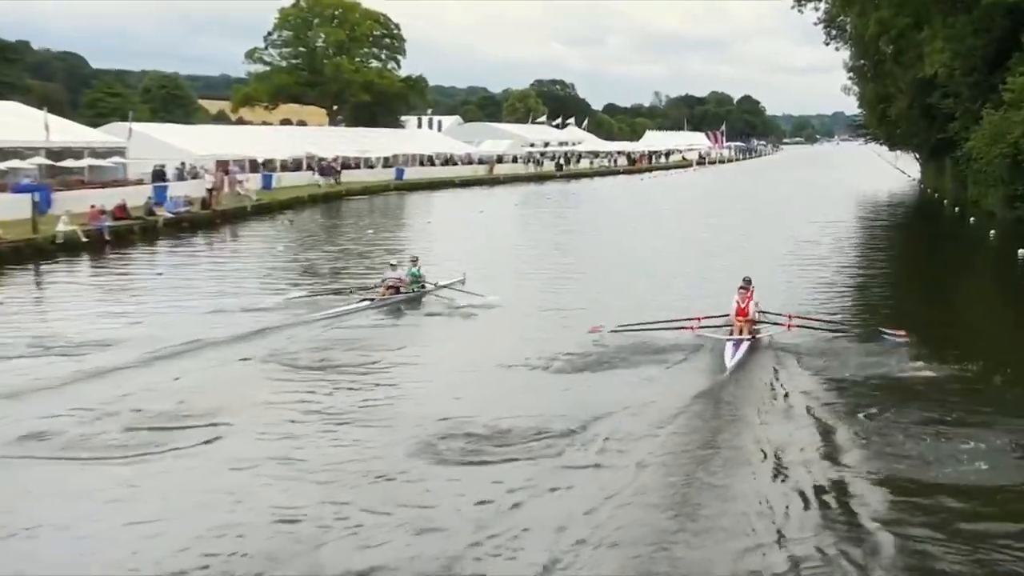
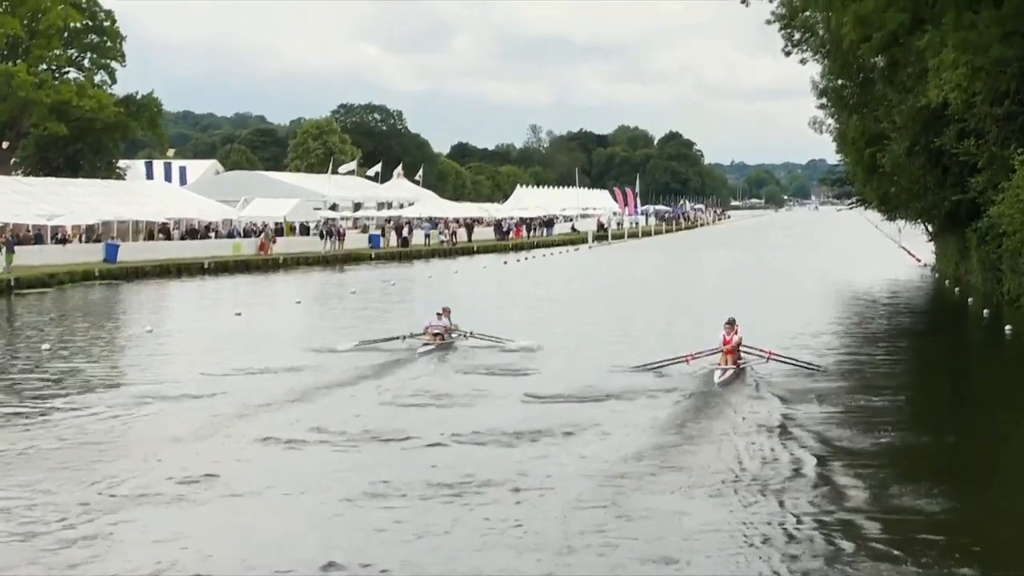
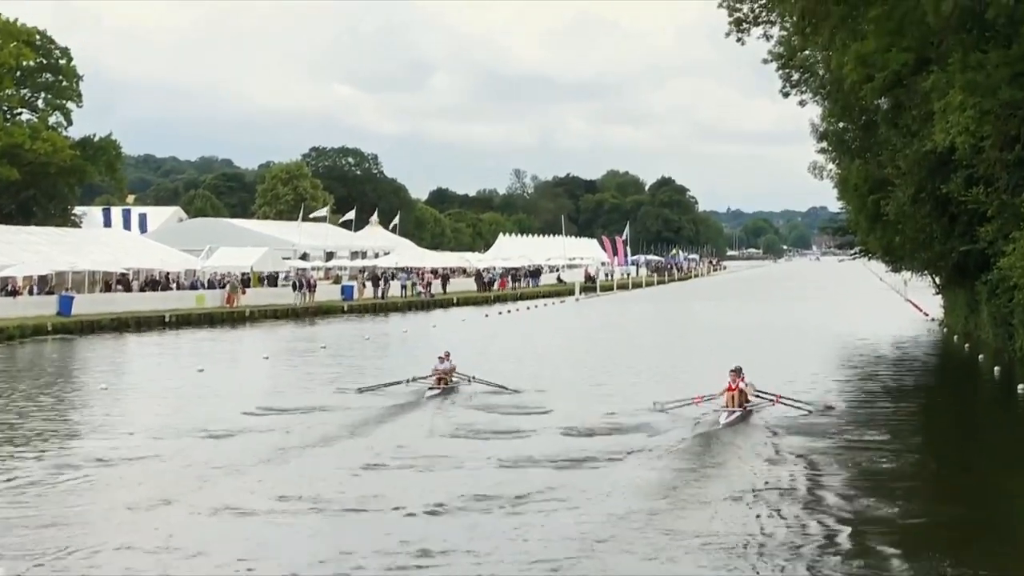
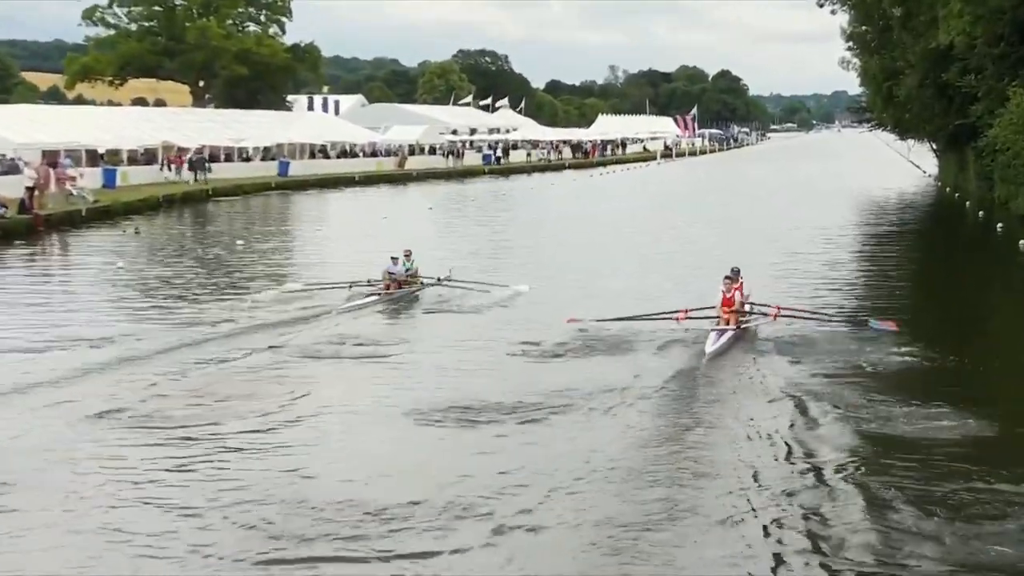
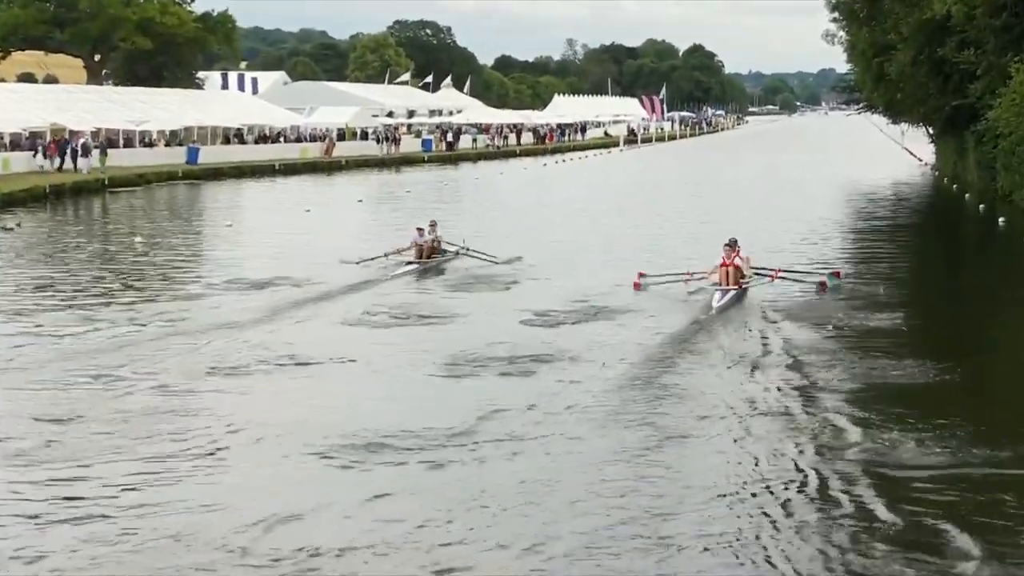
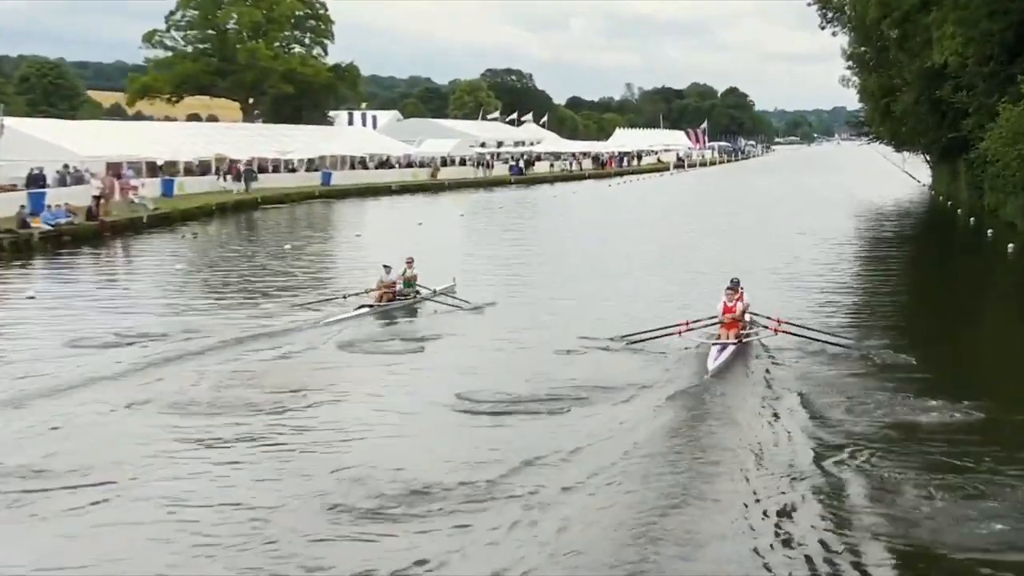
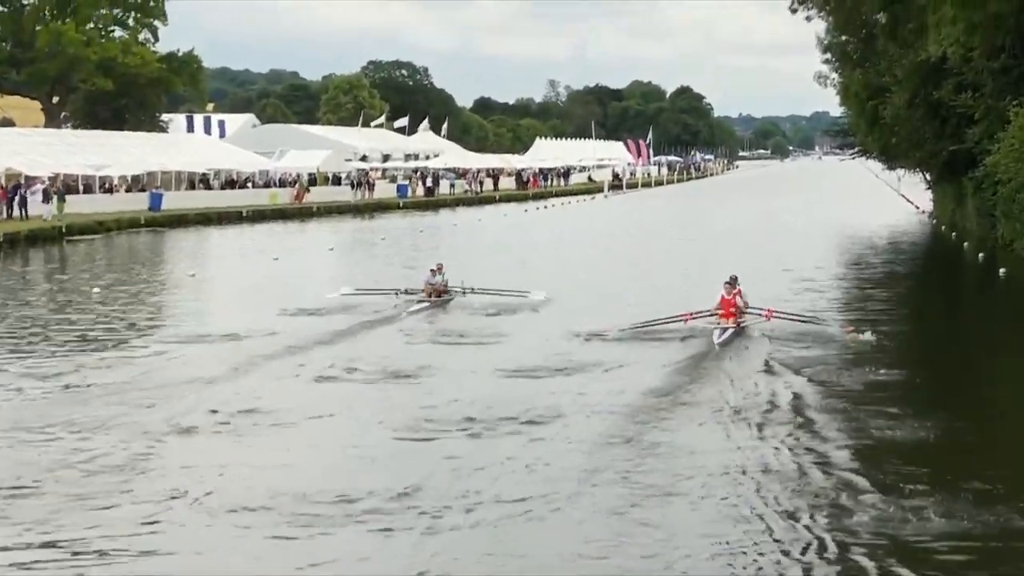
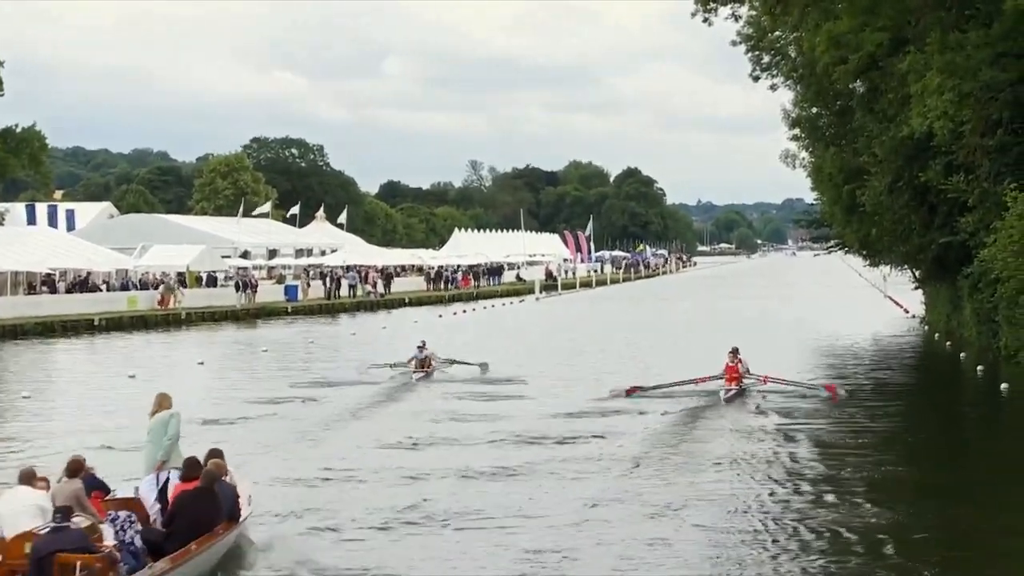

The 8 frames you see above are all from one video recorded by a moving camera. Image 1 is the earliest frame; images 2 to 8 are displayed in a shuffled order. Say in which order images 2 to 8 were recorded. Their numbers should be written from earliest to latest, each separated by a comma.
6, 4, 5, 7, 2, 3, 8
